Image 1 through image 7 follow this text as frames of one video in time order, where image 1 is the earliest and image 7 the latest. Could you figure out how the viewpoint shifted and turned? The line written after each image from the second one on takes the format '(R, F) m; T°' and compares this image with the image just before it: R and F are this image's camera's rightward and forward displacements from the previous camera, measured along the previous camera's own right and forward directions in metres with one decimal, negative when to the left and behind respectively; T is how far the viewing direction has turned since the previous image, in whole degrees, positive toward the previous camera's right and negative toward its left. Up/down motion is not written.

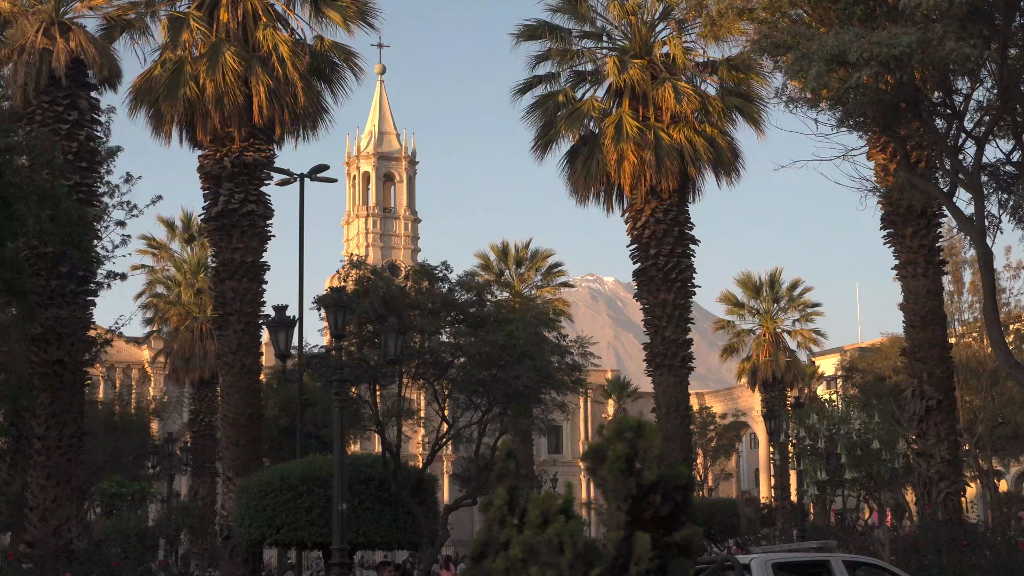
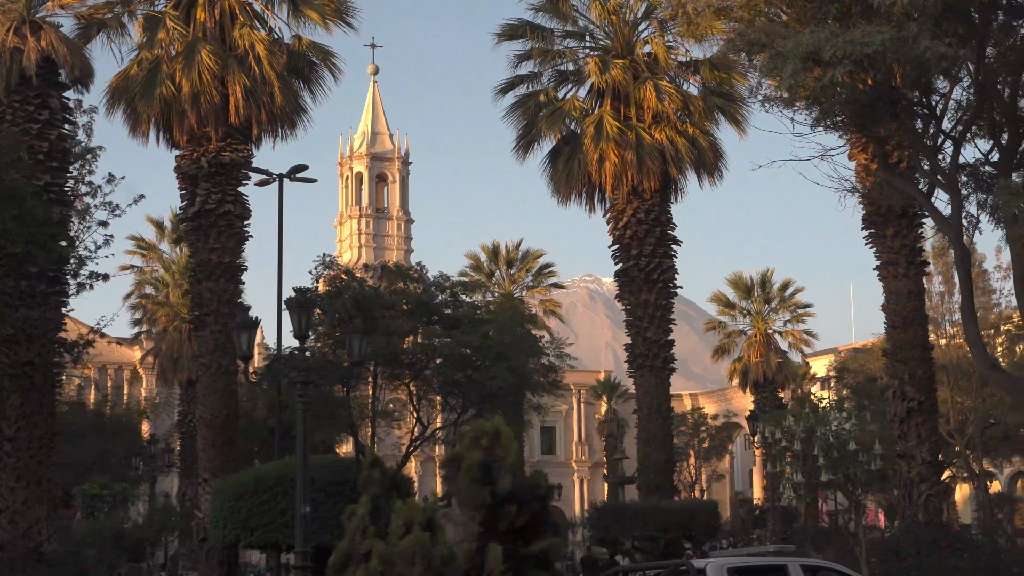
(+0.2, +0.1) m; 0°
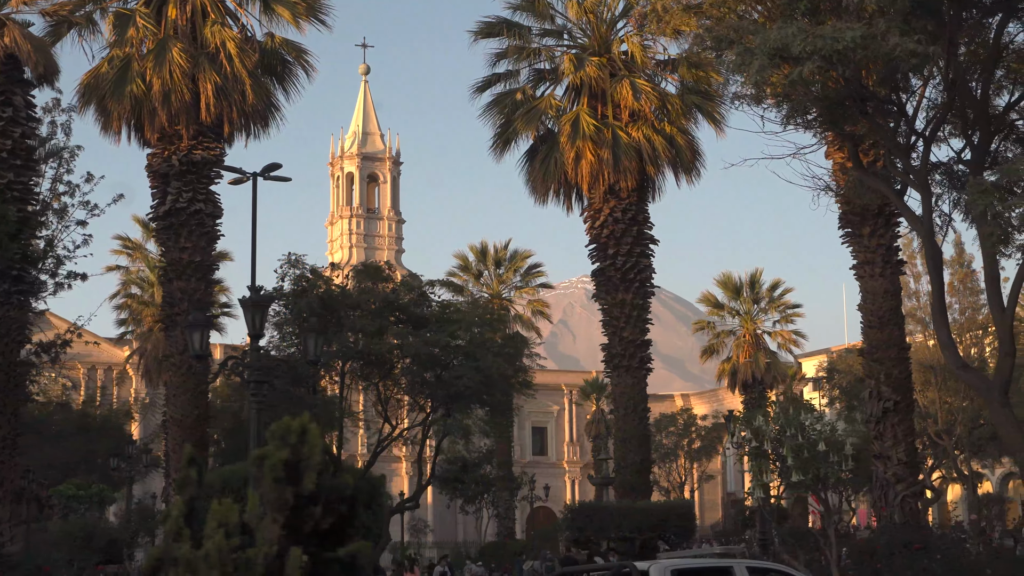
(+0.3, +0.2) m; 0°
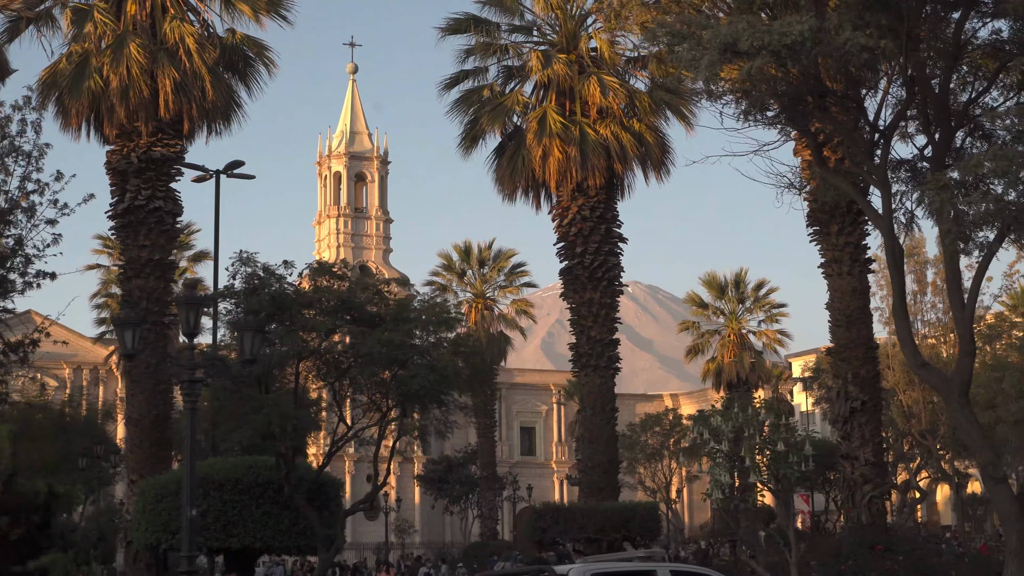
(+0.4, +0.3) m; 0°
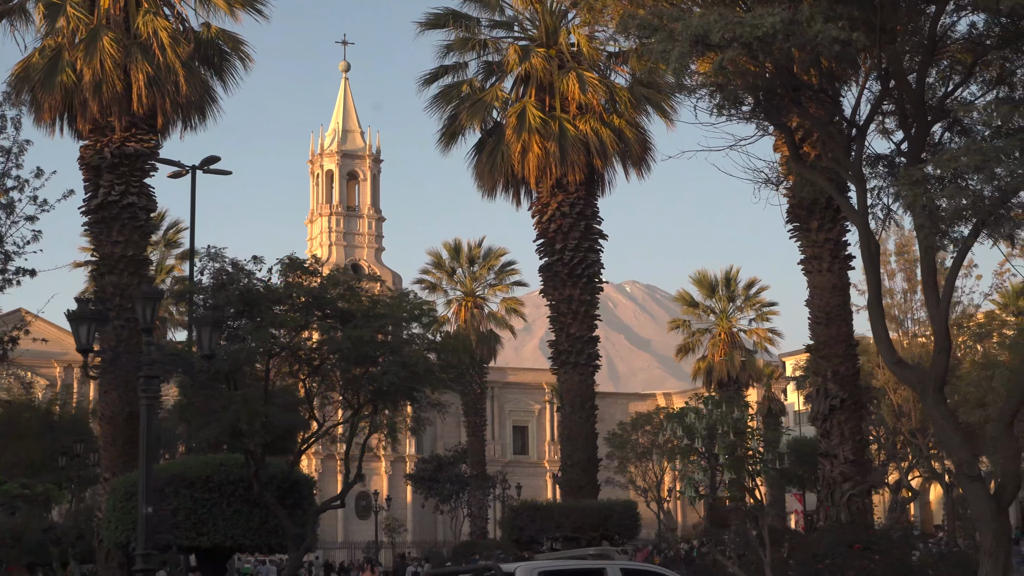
(+0.3, +0.2) m; 0°
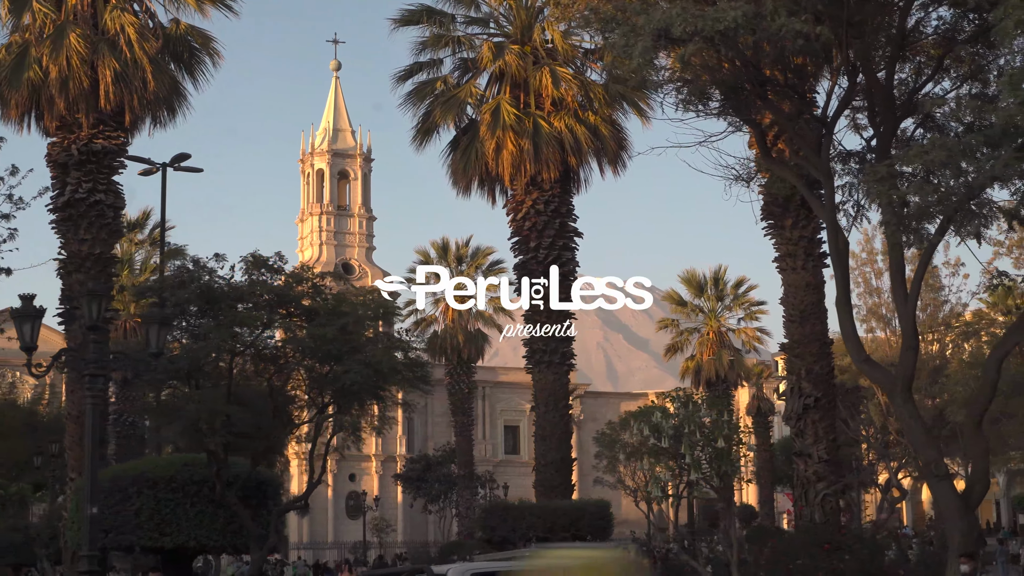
(+0.3, +0.2) m; 0°
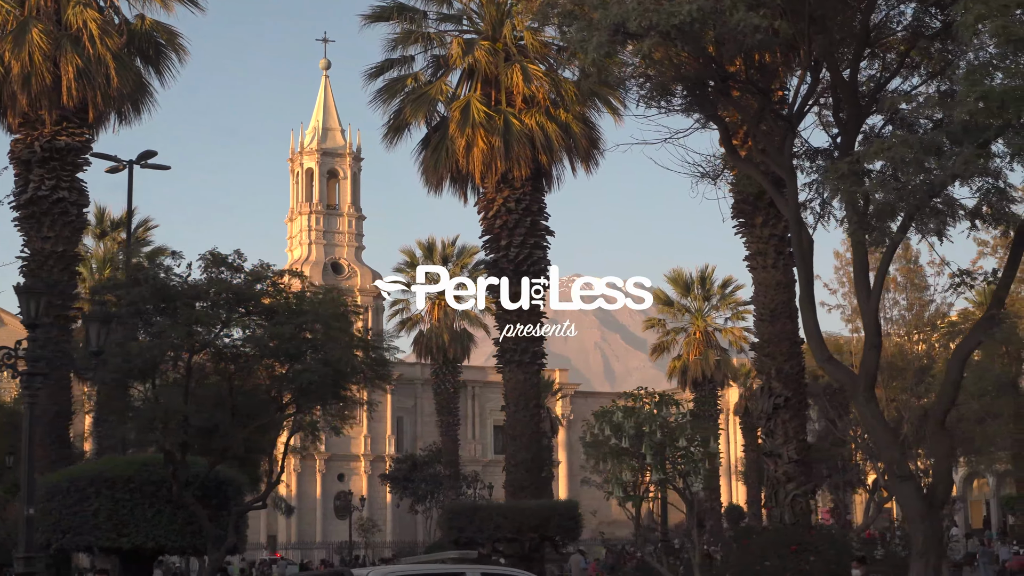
(+0.4, +0.2) m; 0°
